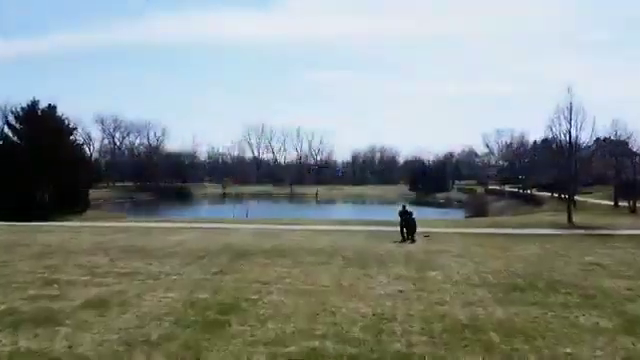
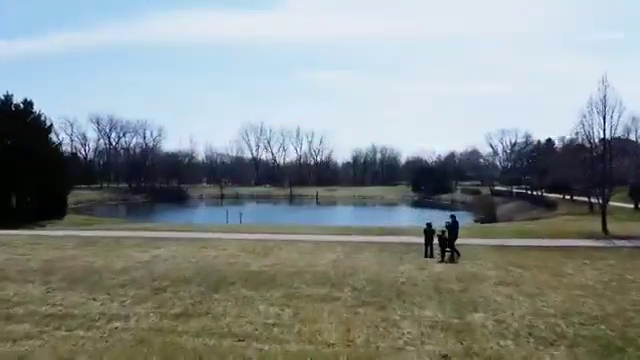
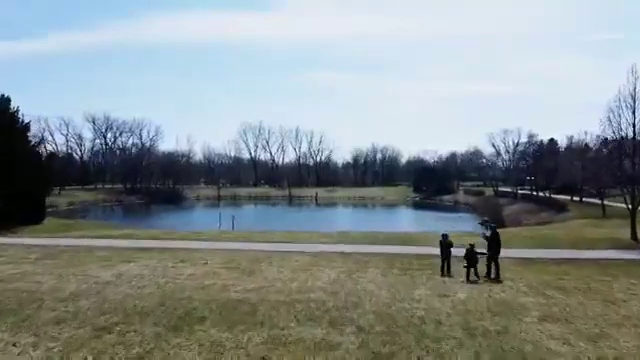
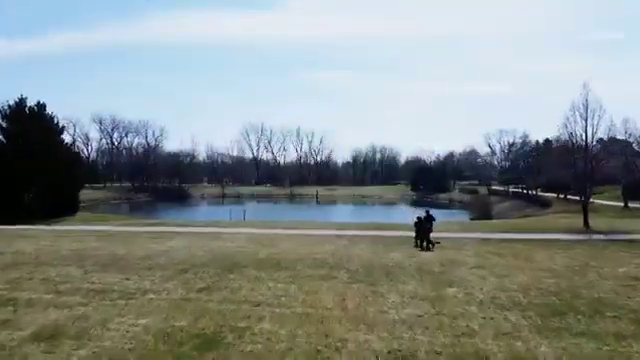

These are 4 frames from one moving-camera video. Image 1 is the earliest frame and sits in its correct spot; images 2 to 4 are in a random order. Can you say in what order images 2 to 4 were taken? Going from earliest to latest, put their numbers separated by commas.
4, 2, 3
